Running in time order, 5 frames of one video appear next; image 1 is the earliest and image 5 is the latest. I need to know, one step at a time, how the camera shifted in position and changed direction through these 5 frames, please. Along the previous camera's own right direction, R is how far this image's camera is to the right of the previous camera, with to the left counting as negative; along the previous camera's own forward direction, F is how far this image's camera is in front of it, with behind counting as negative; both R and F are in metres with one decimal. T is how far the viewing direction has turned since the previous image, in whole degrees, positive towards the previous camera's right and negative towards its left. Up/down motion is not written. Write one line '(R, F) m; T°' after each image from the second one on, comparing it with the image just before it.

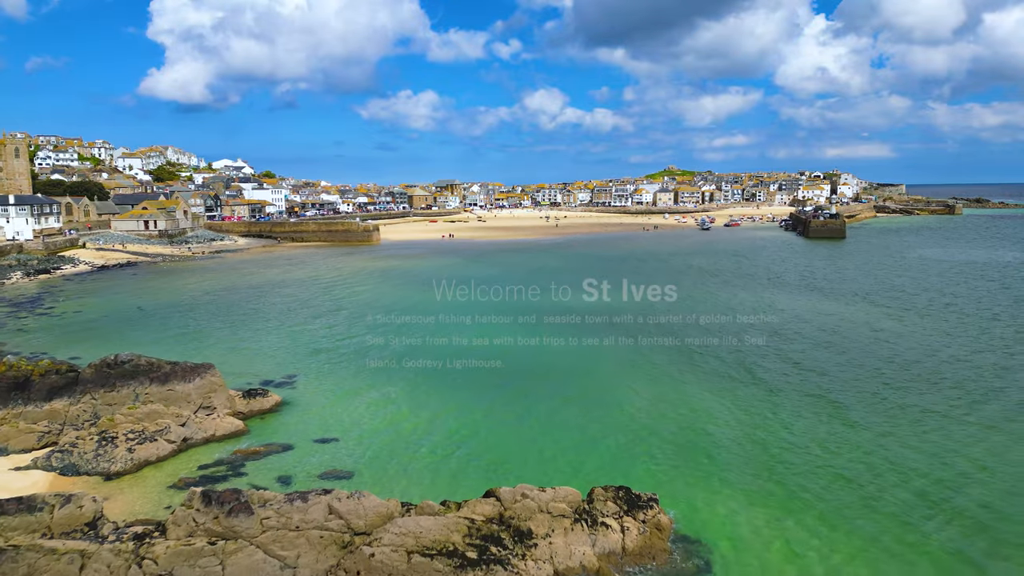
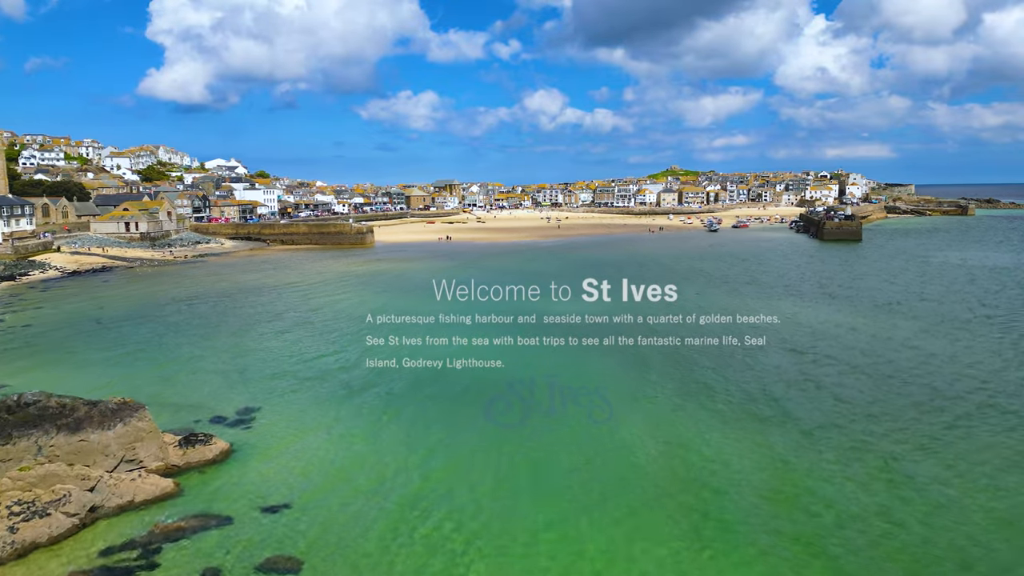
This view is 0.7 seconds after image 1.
(0.0, +2.3) m; 0°
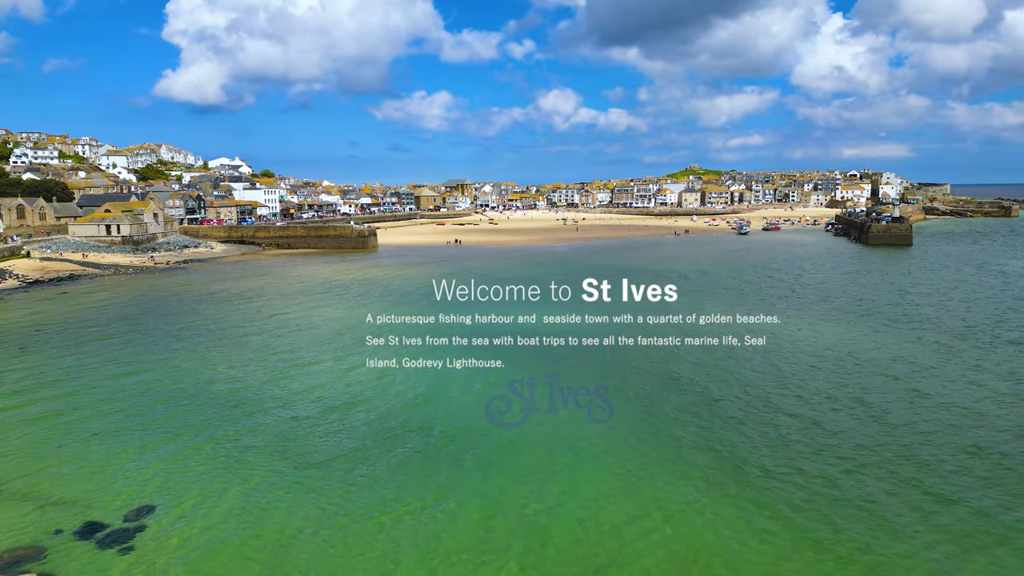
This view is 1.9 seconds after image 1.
(0.0, +3.9) m; -1°
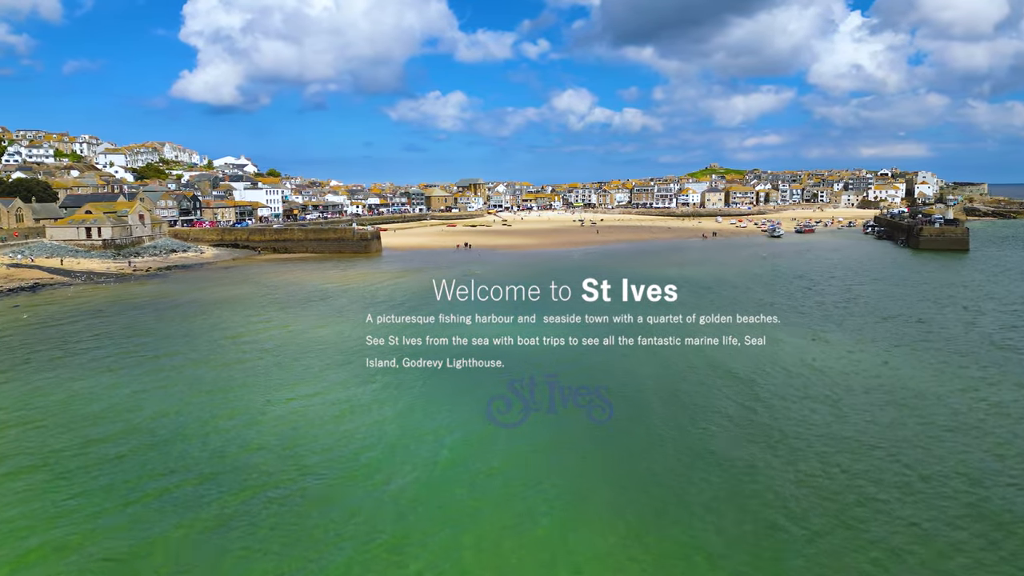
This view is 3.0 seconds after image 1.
(0.0, +3.6) m; -1°
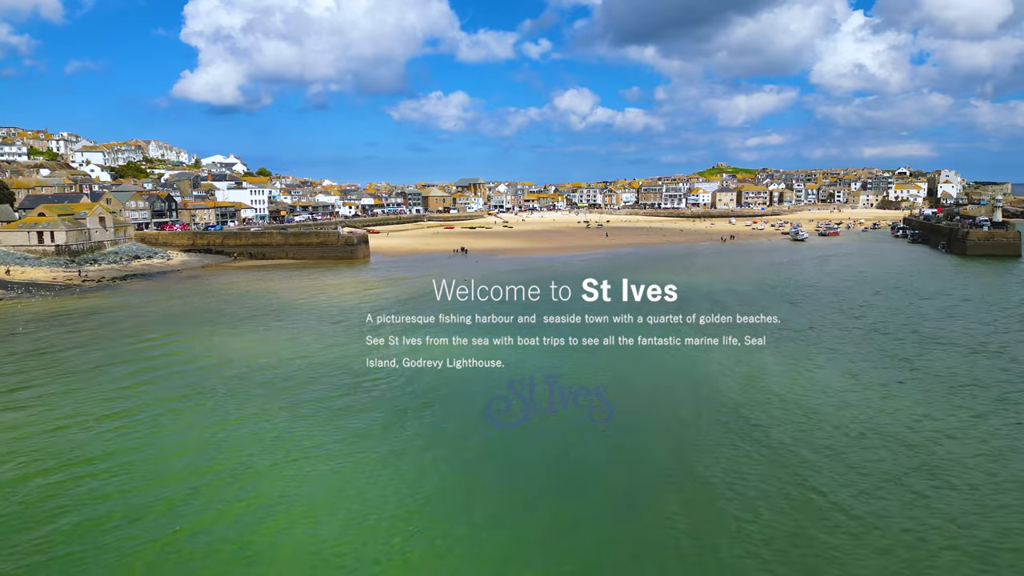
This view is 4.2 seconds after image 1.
(+0.1, +3.9) m; 0°
